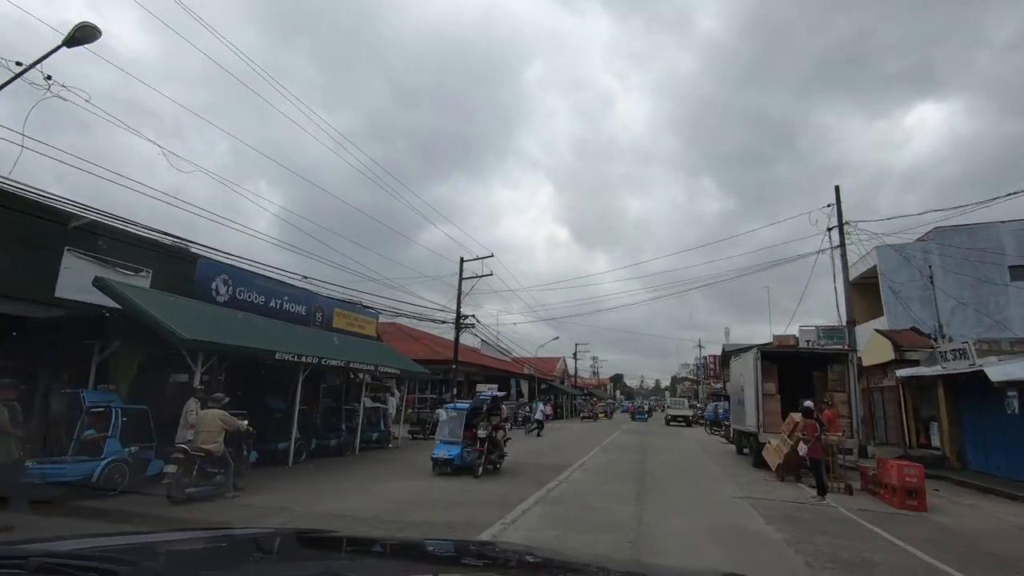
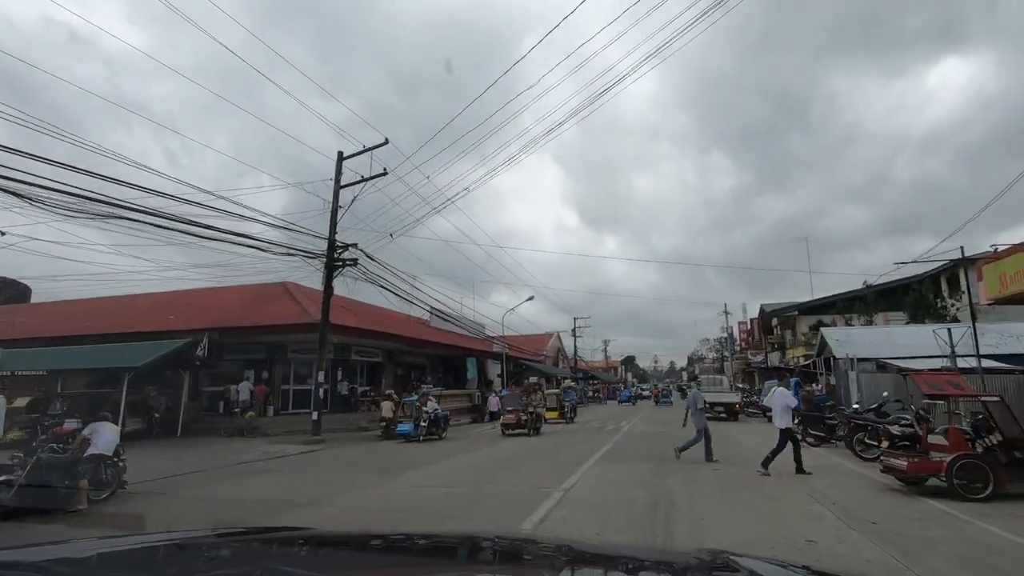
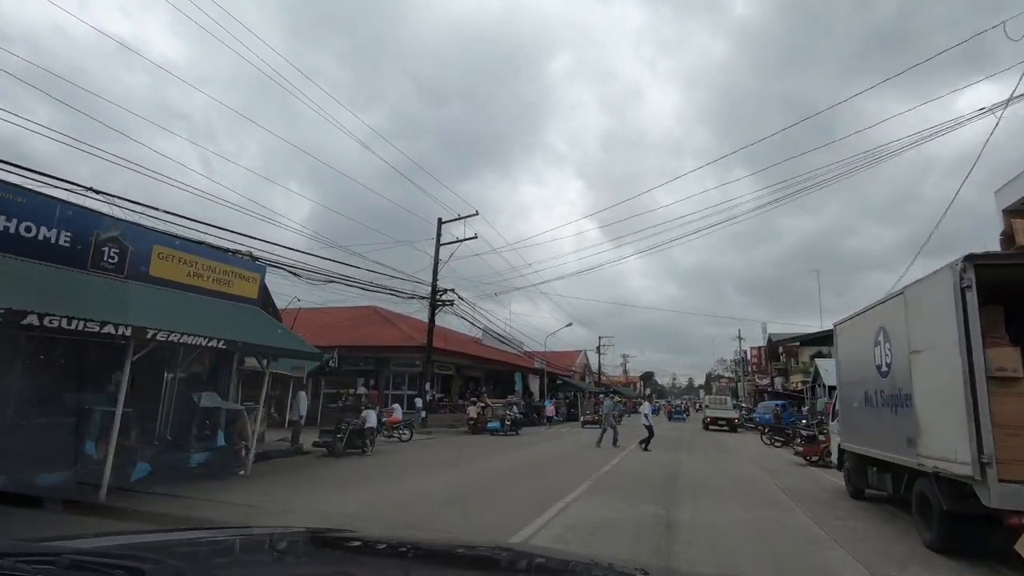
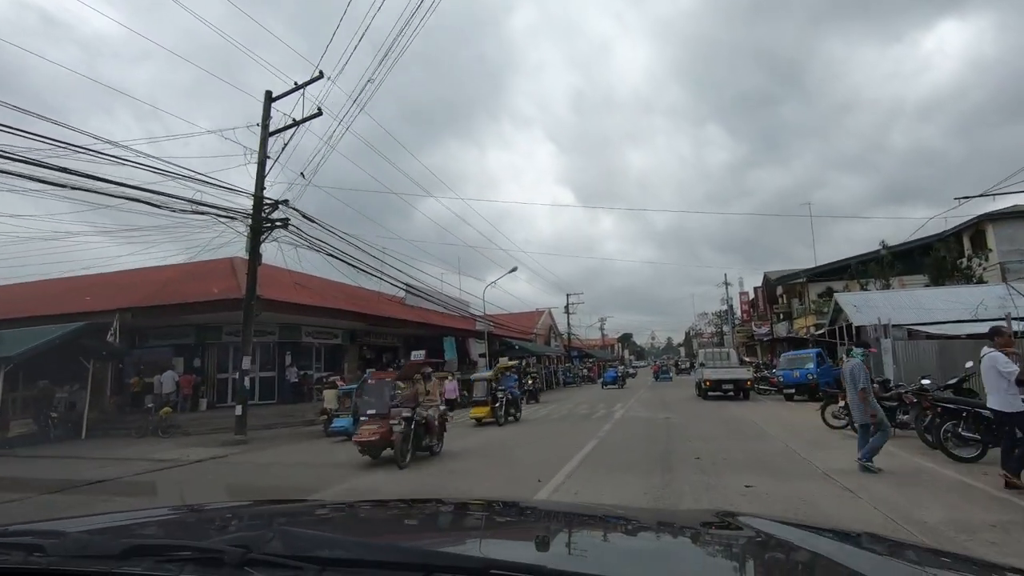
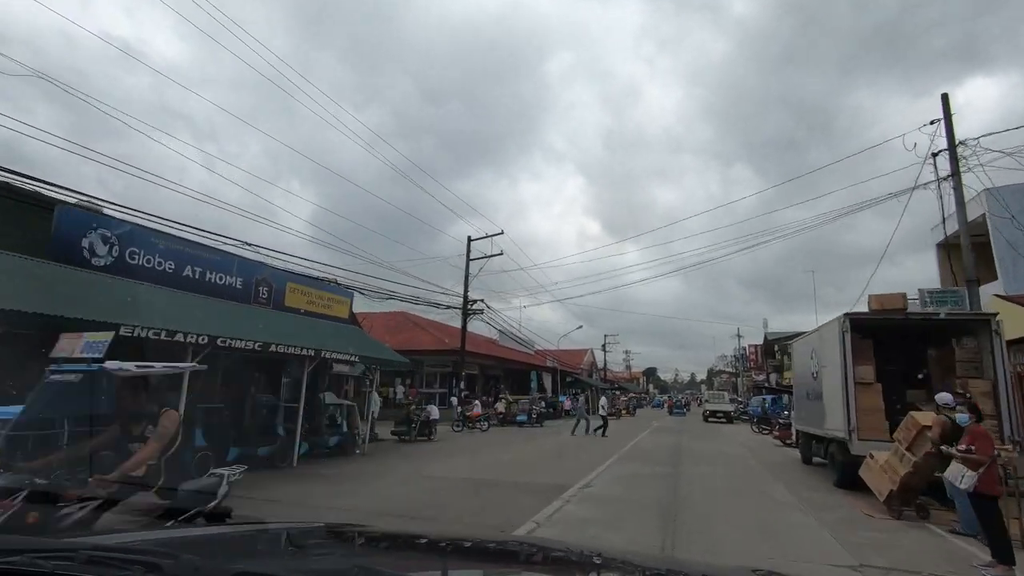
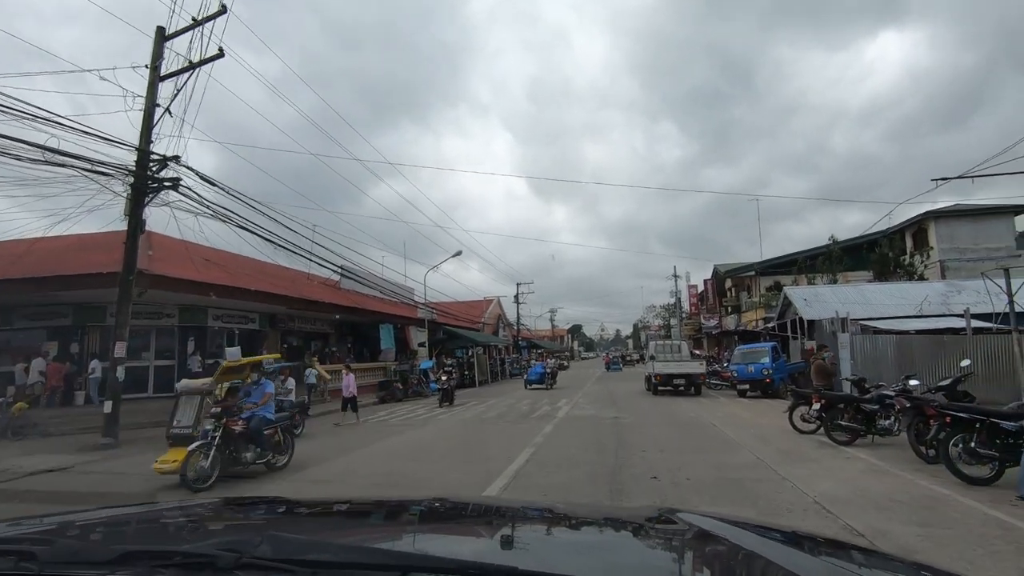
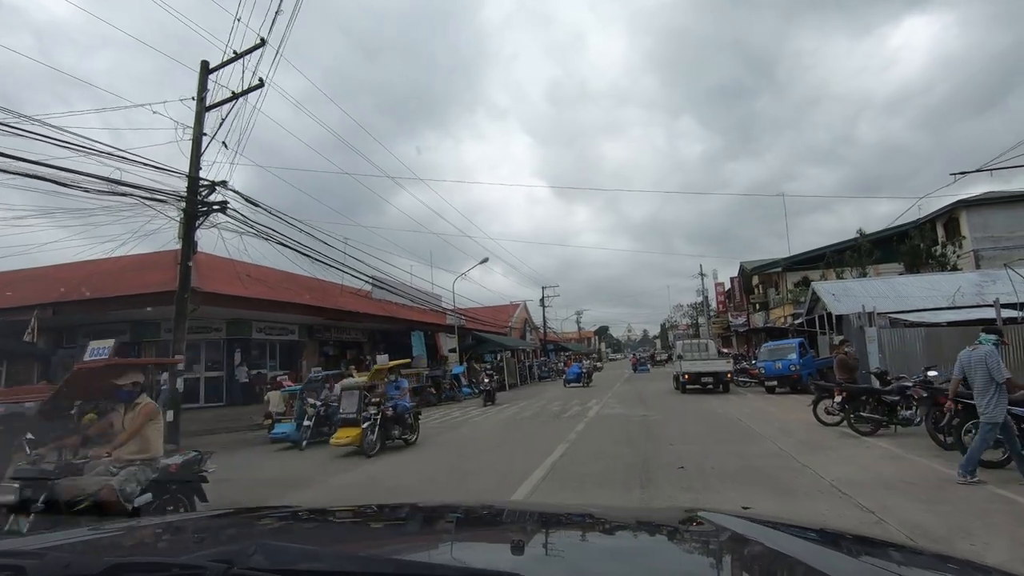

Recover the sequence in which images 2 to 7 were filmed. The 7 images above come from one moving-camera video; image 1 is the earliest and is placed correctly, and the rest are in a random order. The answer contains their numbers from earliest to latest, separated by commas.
5, 3, 2, 4, 7, 6
